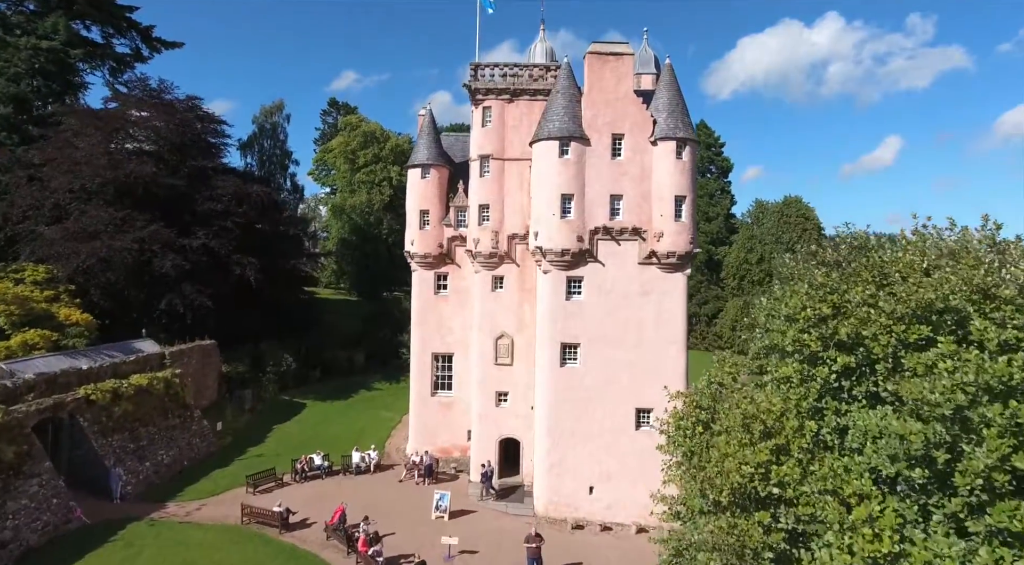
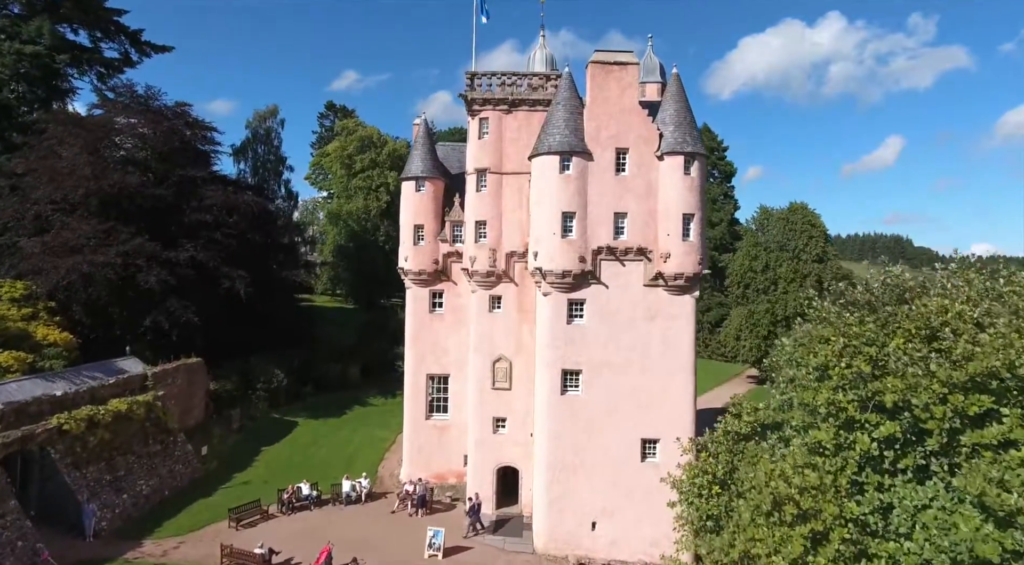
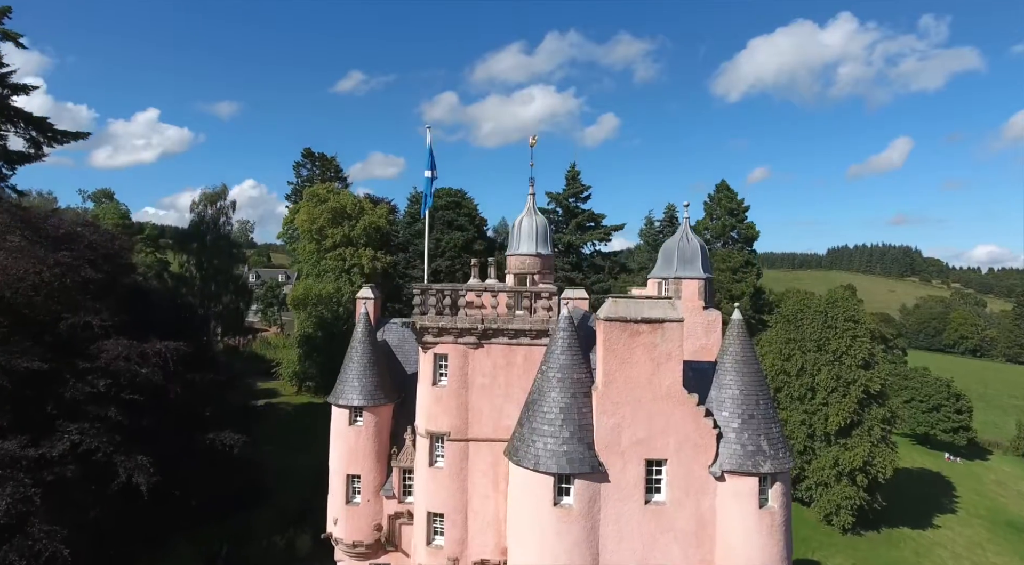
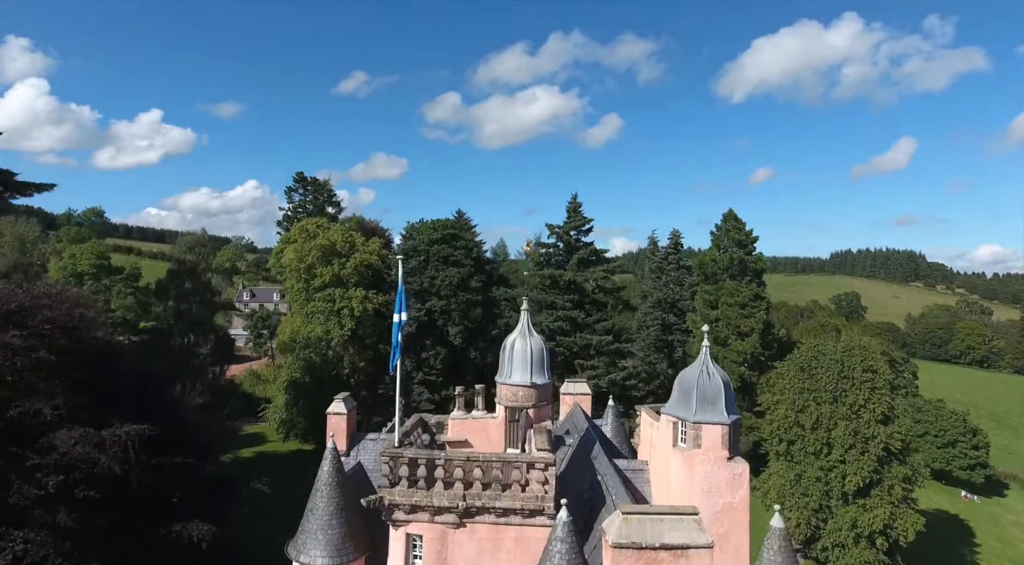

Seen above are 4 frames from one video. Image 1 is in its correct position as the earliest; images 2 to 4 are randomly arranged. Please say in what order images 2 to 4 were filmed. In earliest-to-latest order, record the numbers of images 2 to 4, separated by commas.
2, 3, 4
